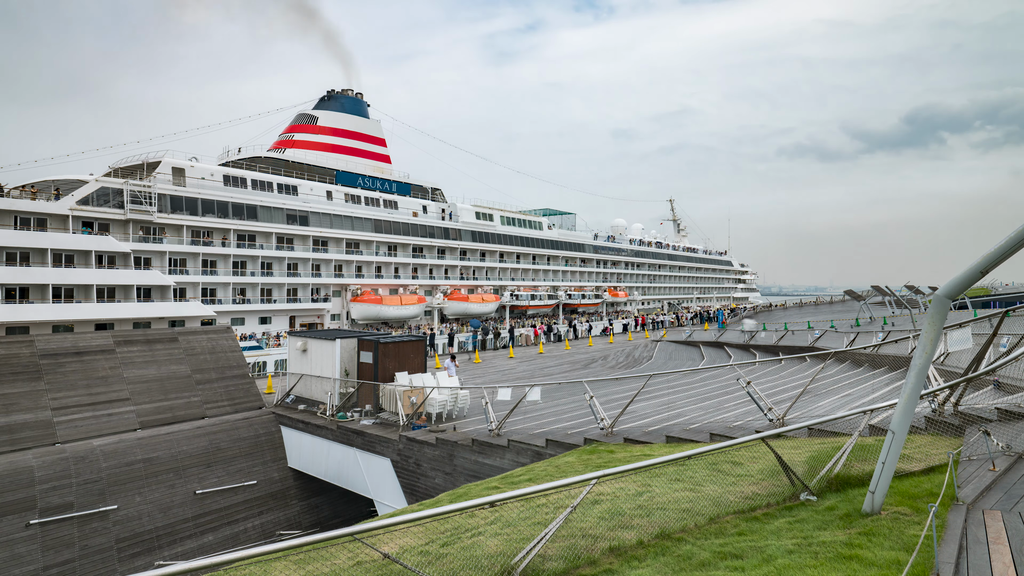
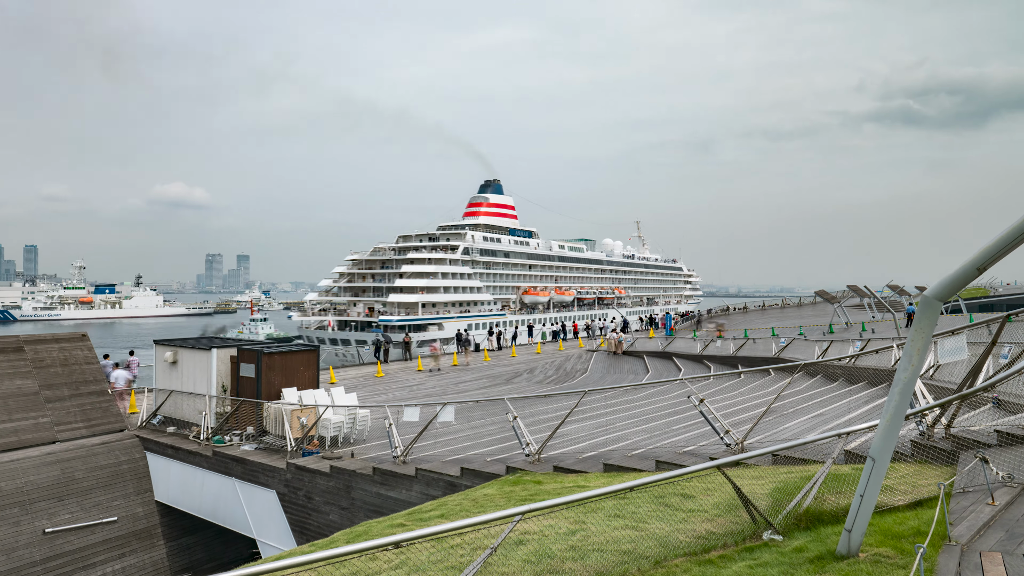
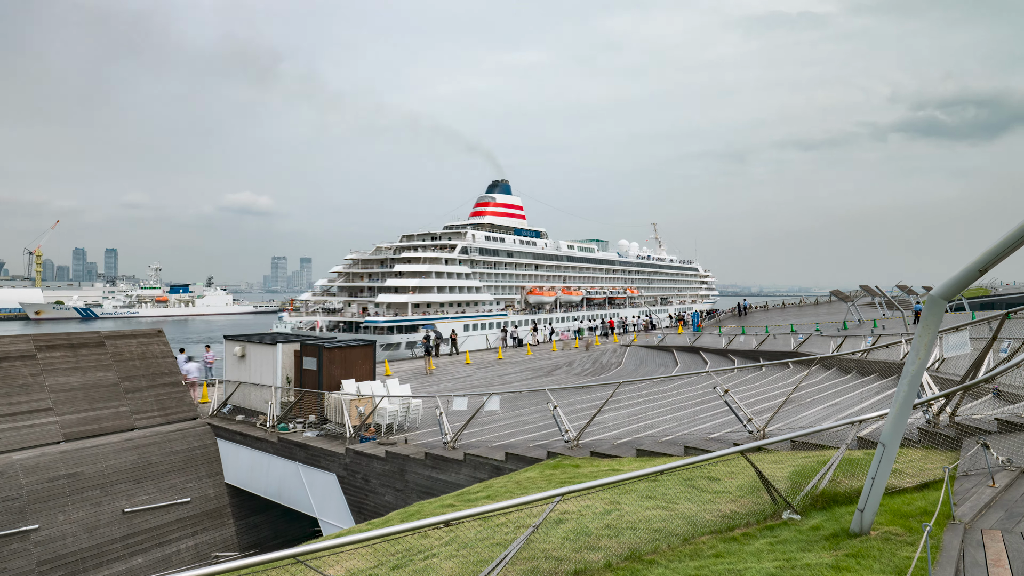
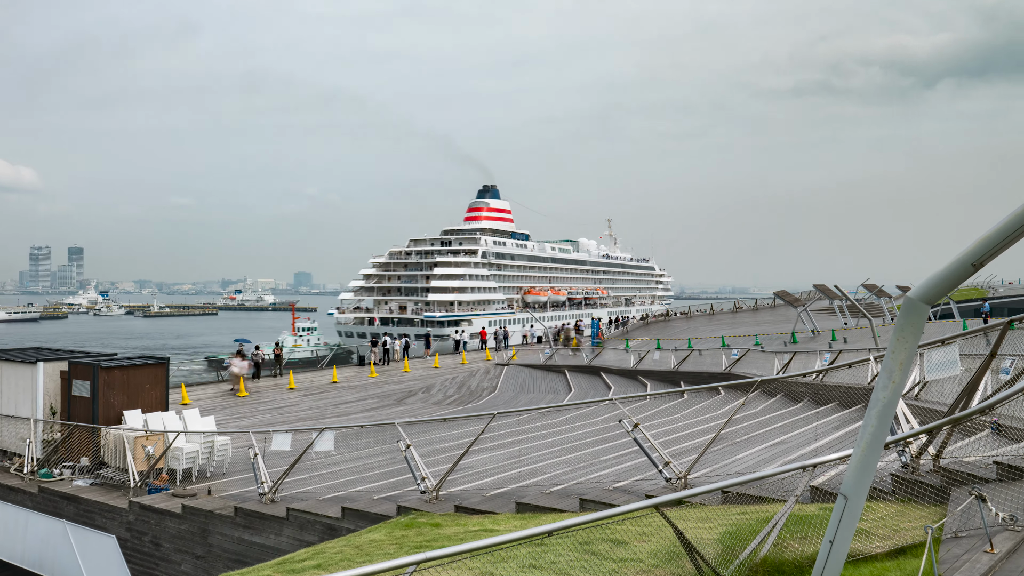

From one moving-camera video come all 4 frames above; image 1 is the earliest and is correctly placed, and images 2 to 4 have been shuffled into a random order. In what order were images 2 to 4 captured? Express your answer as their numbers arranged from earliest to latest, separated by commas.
3, 2, 4
